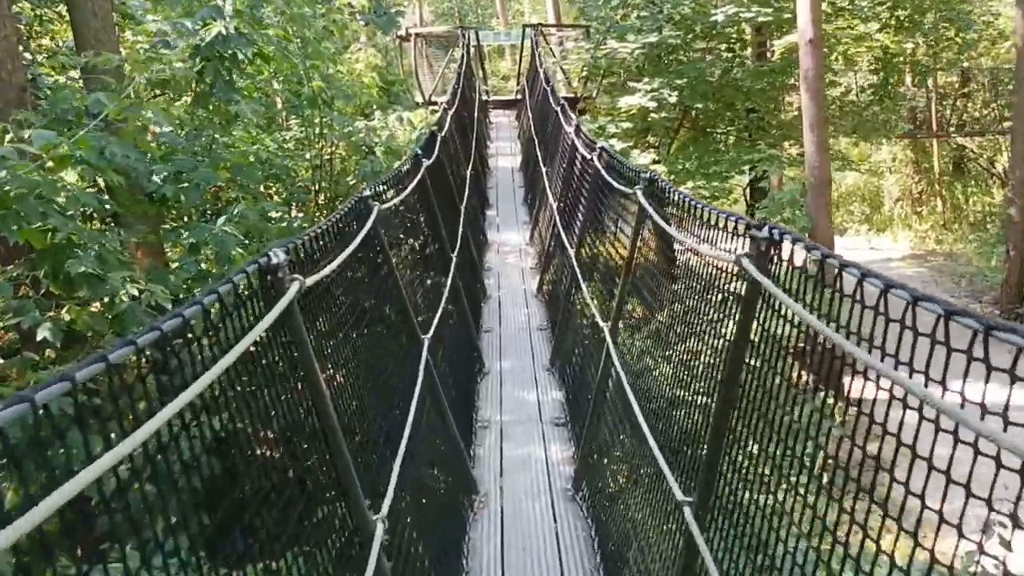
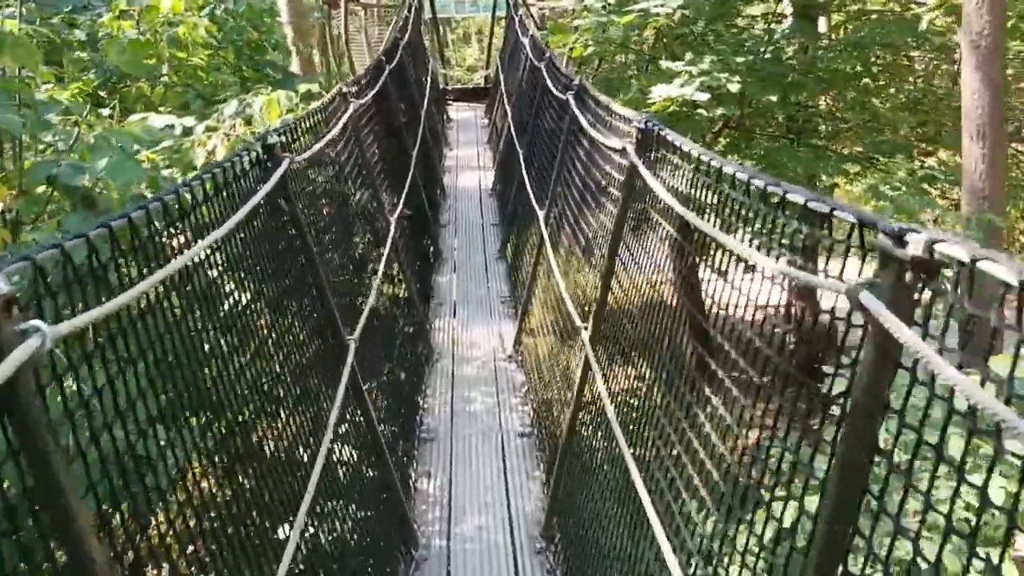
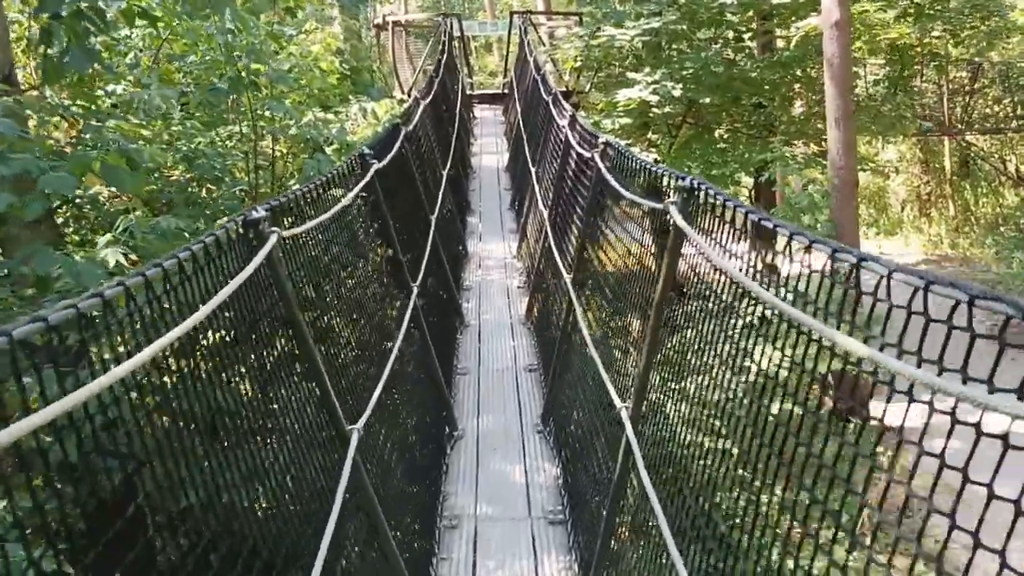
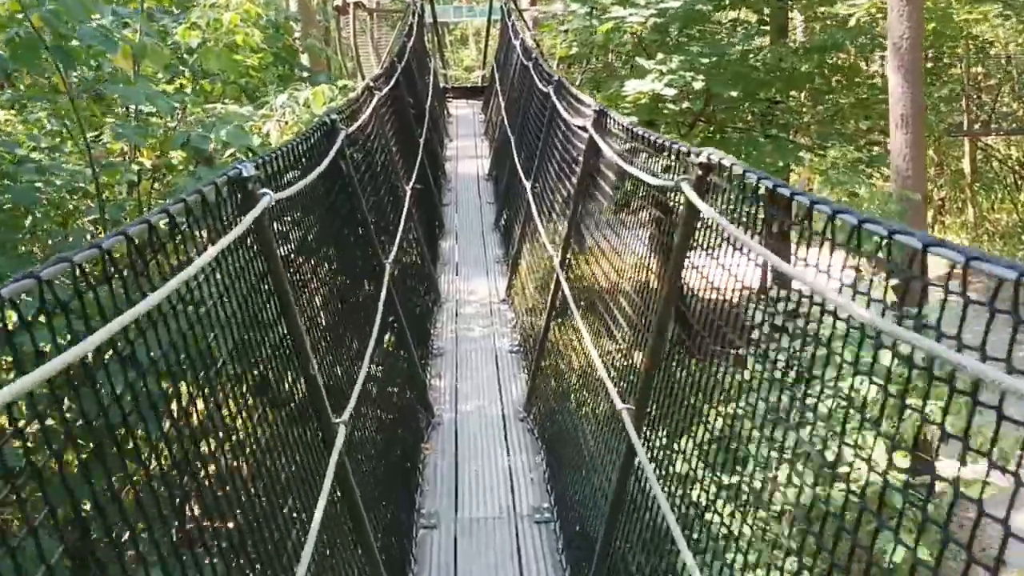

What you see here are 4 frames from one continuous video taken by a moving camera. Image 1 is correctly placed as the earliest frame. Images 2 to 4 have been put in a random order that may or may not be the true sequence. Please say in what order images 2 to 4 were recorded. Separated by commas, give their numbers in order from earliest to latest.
3, 4, 2
